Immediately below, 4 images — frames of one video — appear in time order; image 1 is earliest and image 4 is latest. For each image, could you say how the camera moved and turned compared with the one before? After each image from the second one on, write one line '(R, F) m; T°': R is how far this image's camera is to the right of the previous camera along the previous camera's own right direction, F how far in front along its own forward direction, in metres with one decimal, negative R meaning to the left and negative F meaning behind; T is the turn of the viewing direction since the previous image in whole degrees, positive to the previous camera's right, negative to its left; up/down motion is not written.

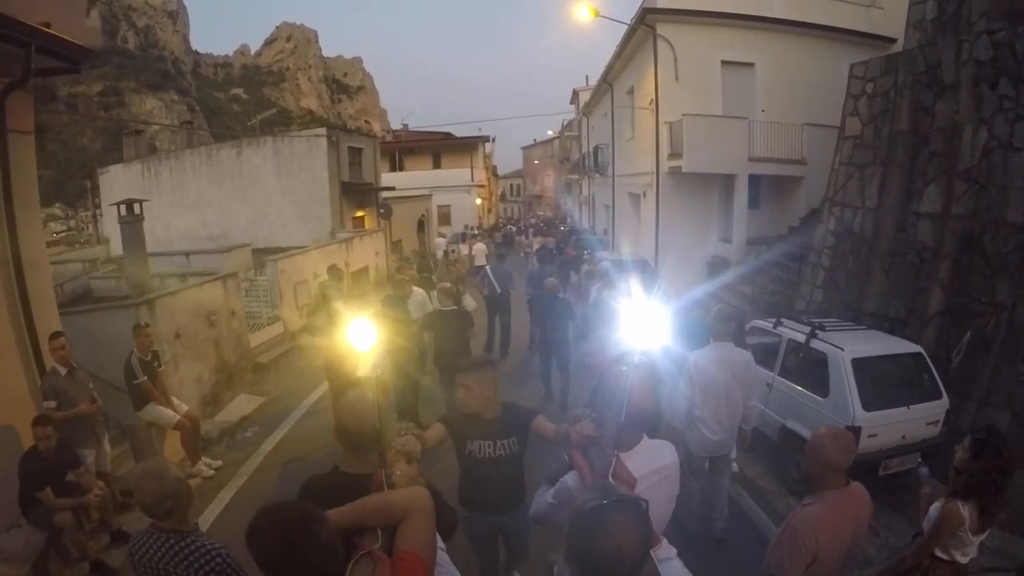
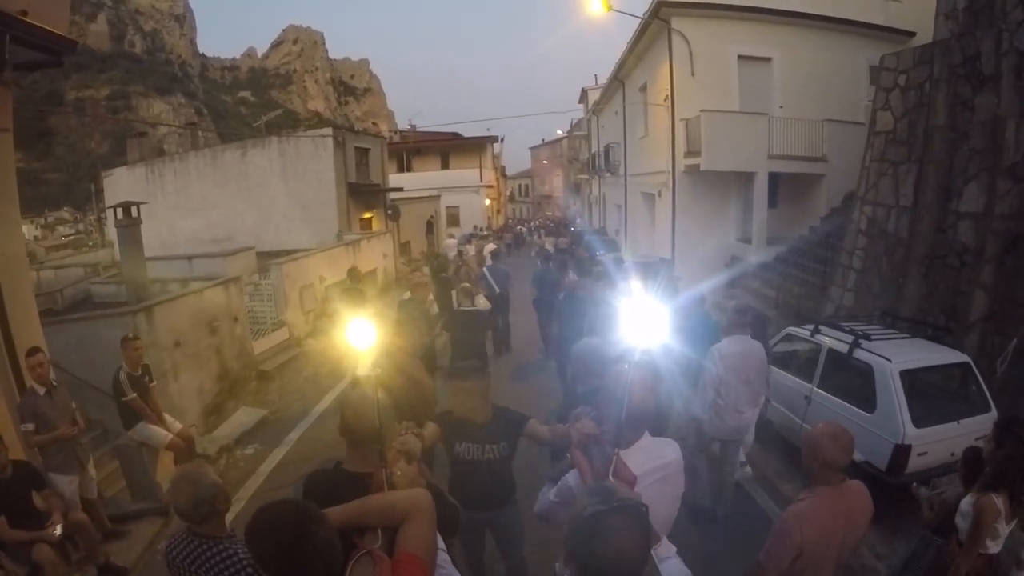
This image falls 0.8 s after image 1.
(-0.1, +0.4) m; -1°
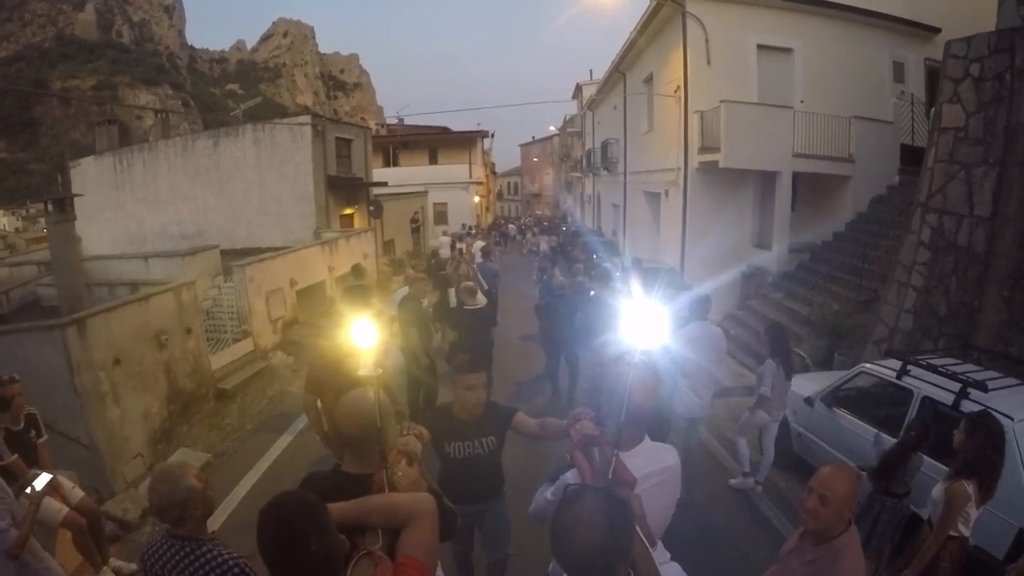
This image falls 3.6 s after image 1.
(-0.1, +1.2) m; +1°
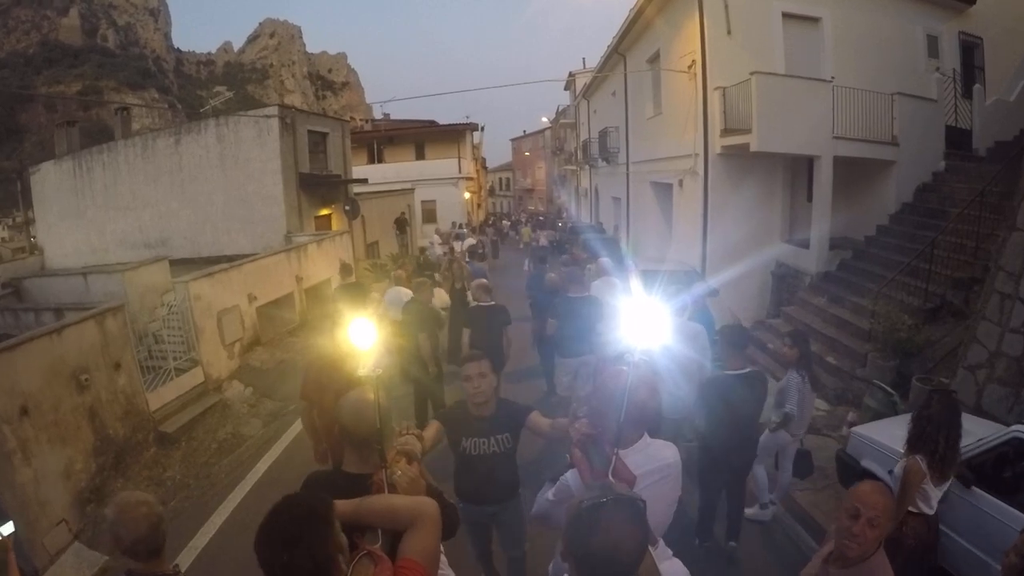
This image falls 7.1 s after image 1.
(0.0, +1.4) m; +1°
